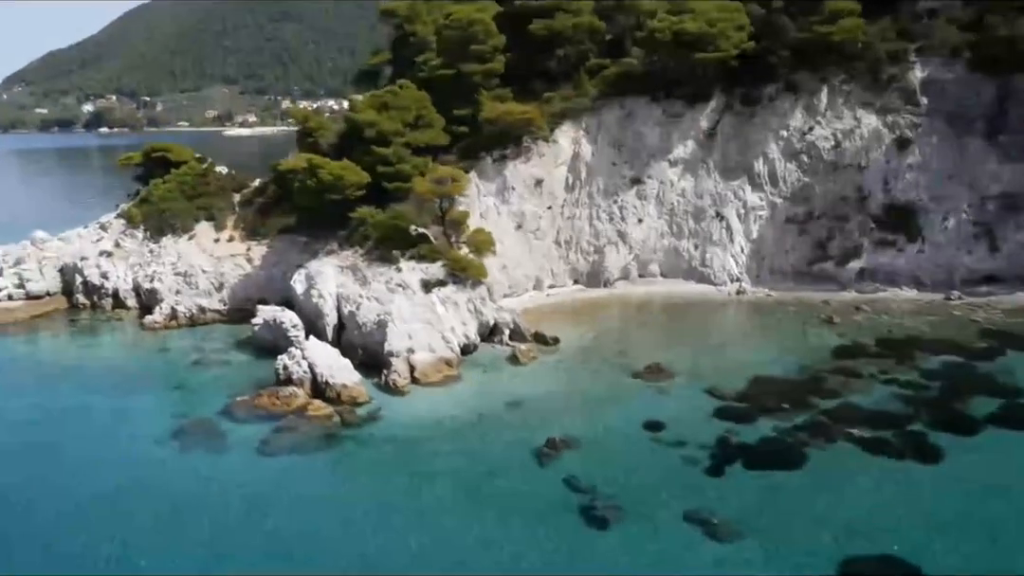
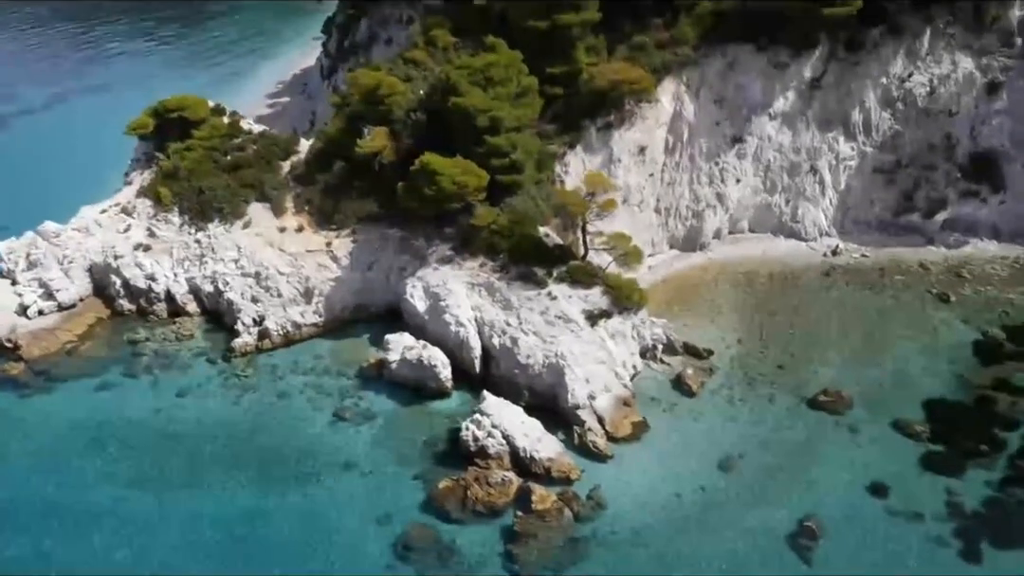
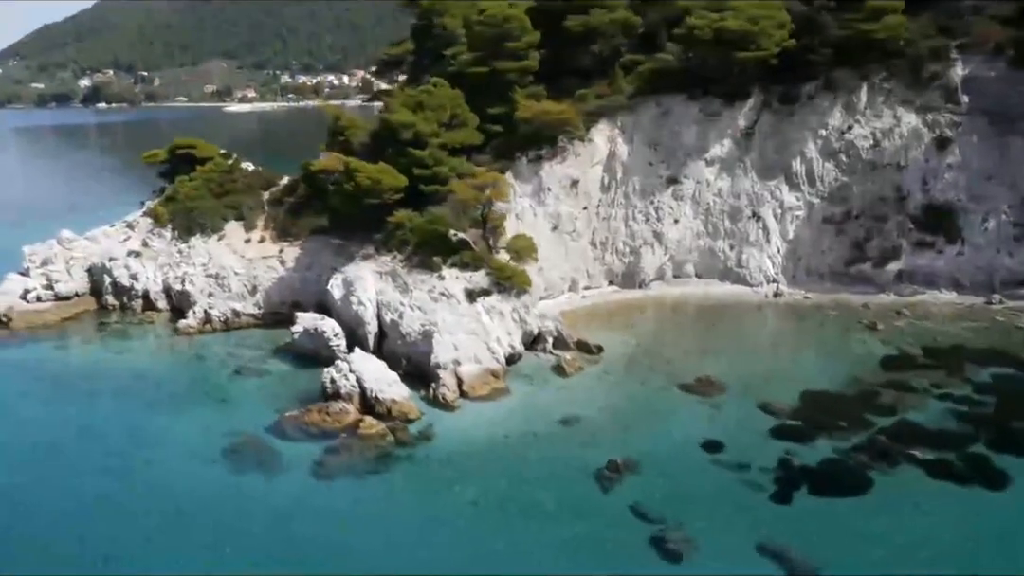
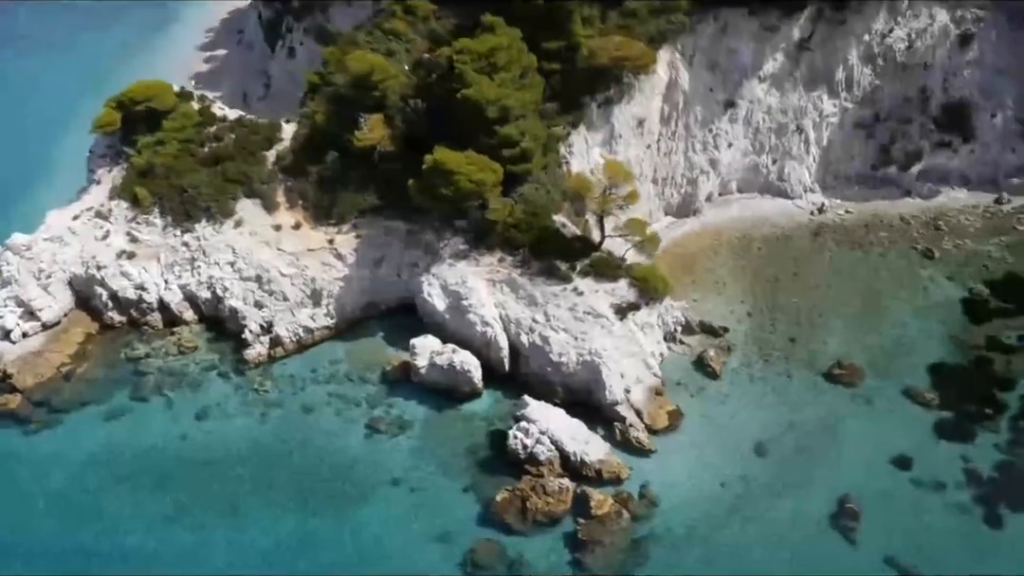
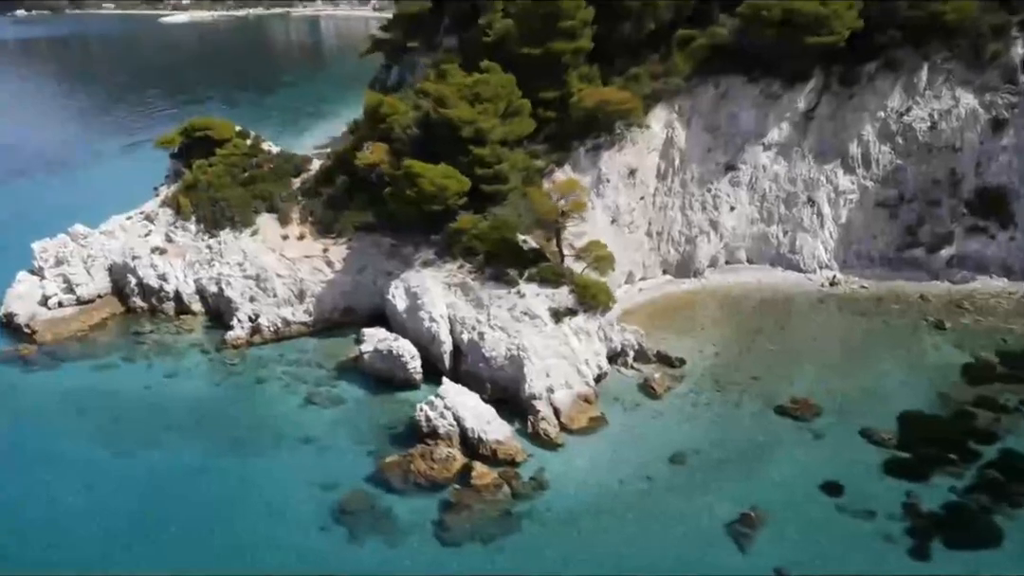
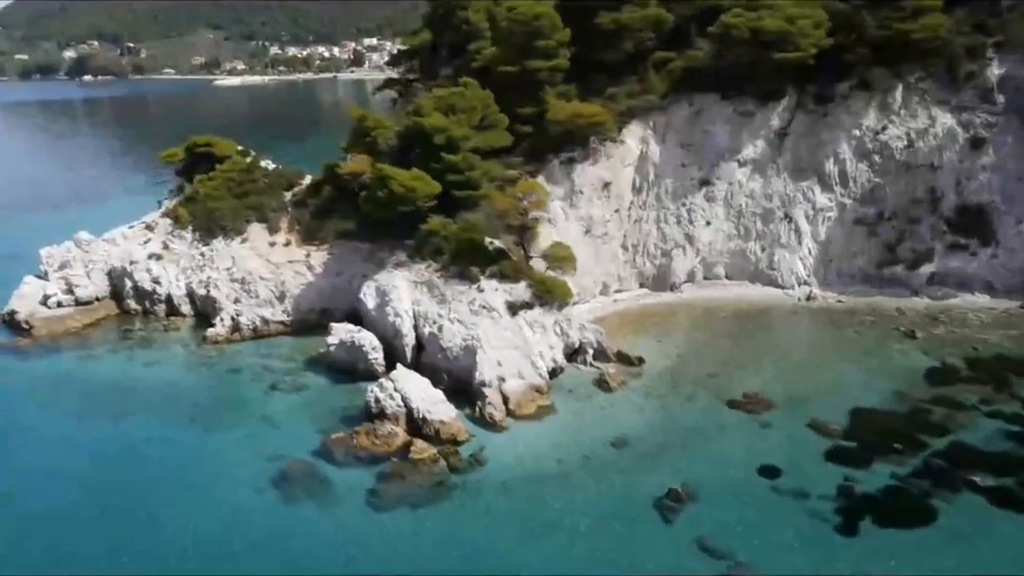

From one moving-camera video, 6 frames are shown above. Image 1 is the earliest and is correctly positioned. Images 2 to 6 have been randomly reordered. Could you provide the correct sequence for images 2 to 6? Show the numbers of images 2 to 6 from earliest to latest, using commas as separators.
3, 6, 5, 2, 4
